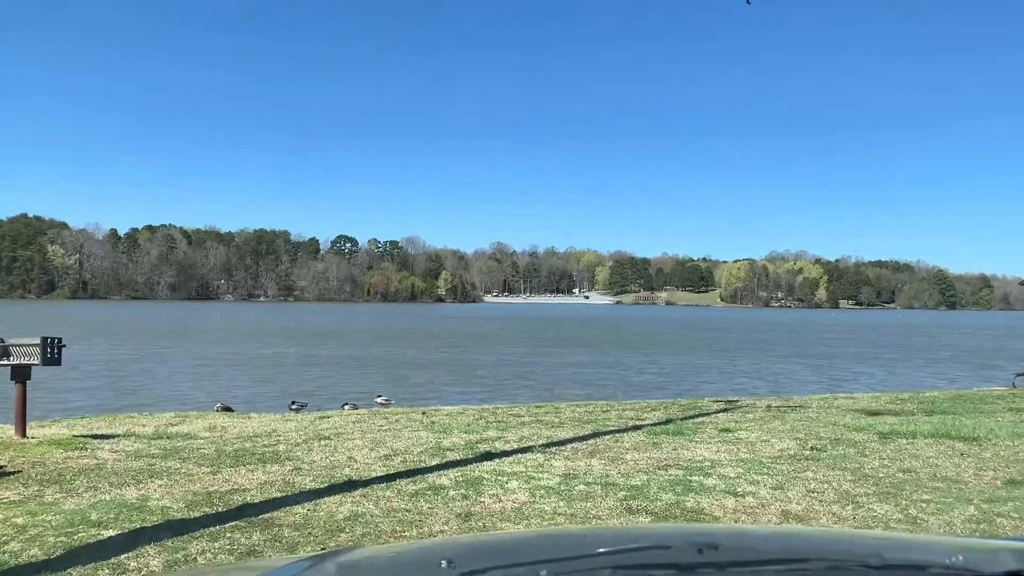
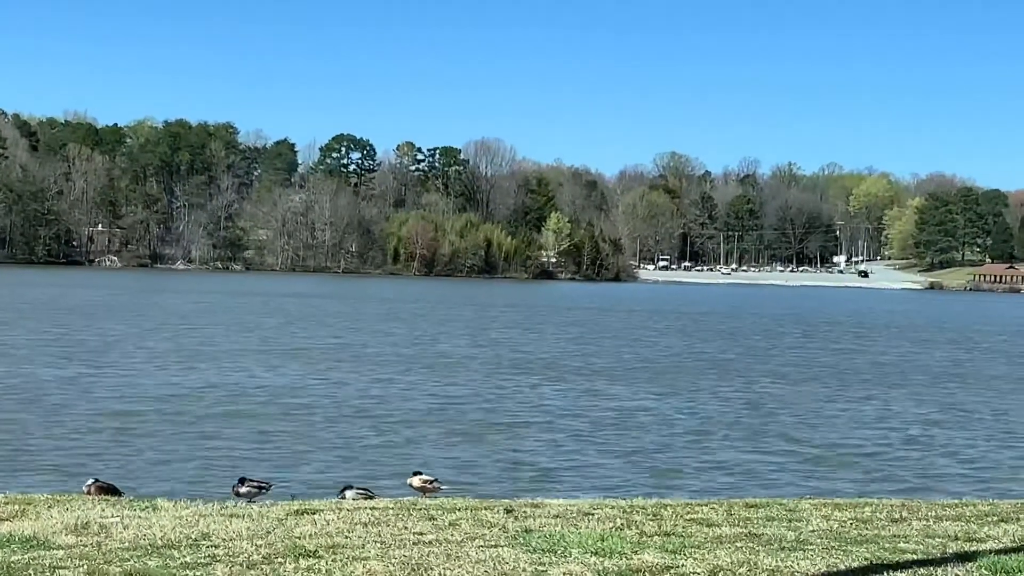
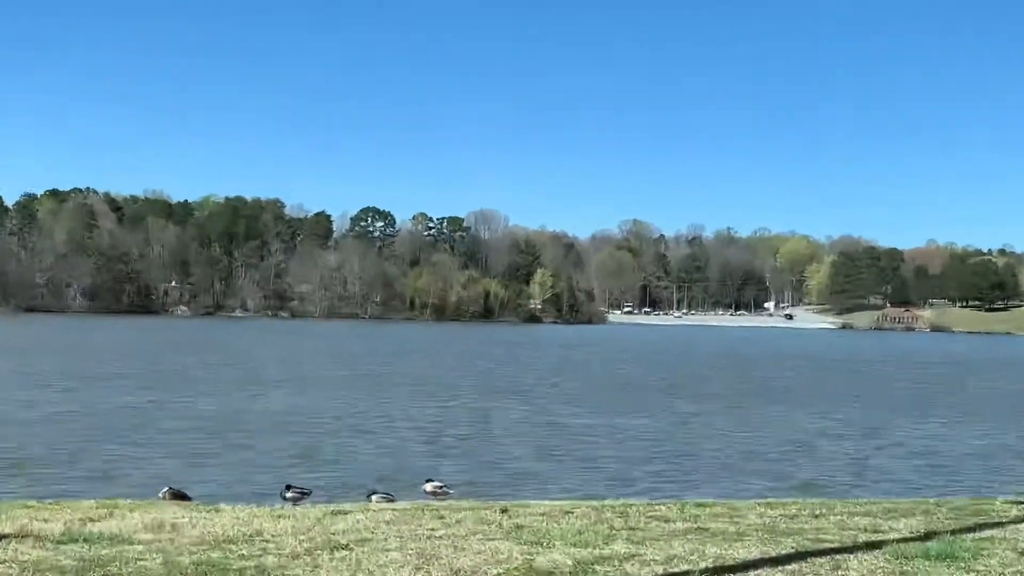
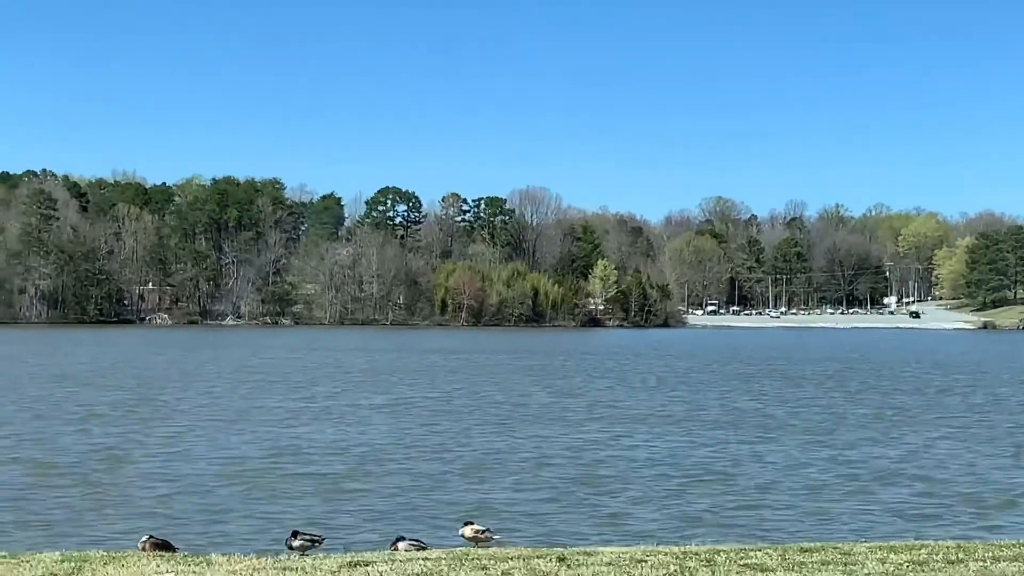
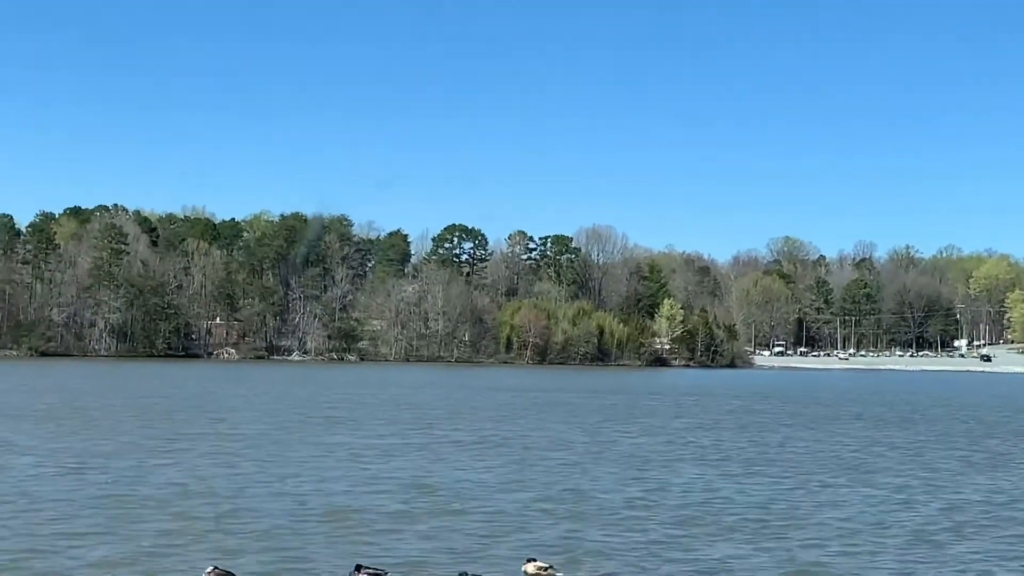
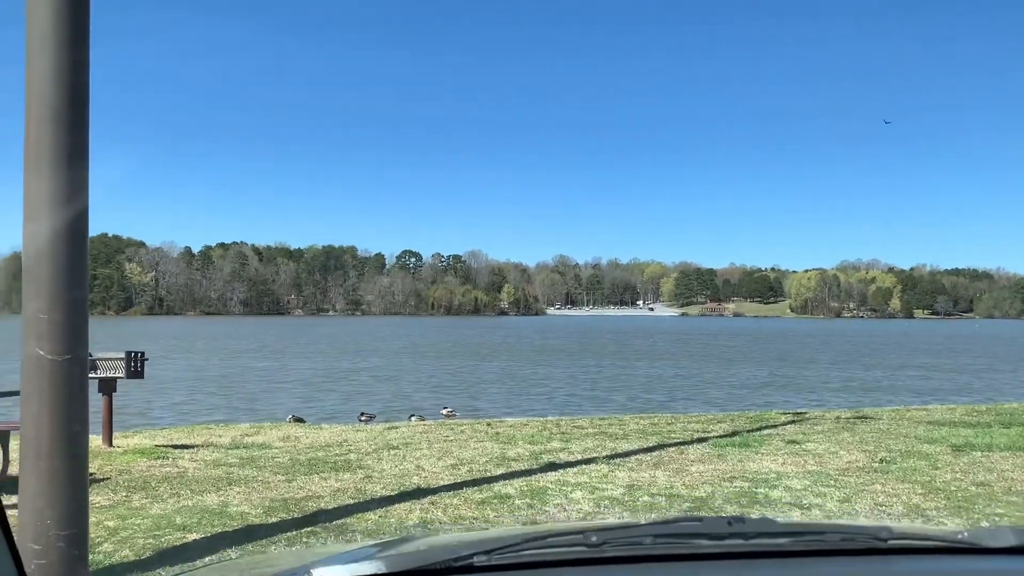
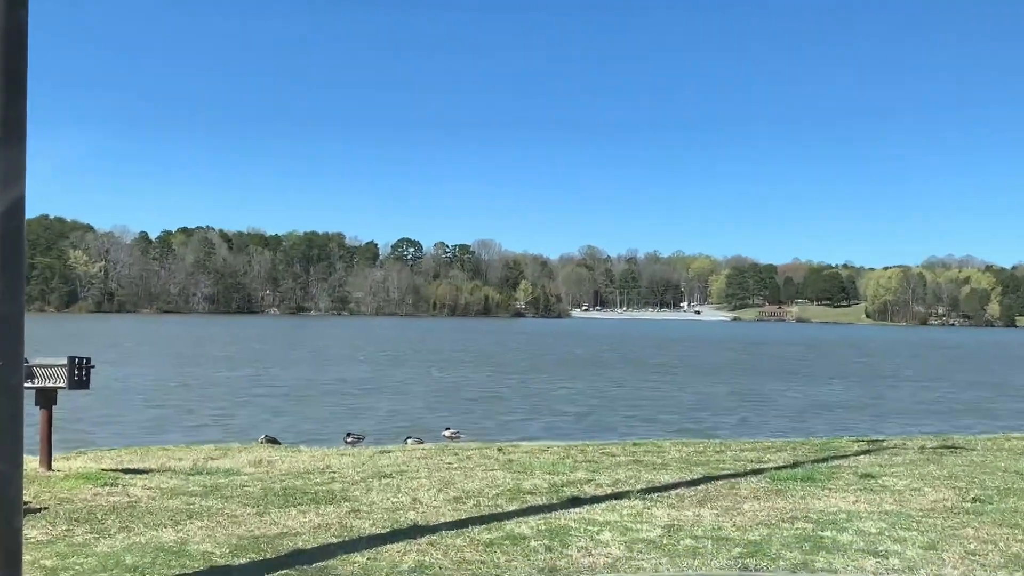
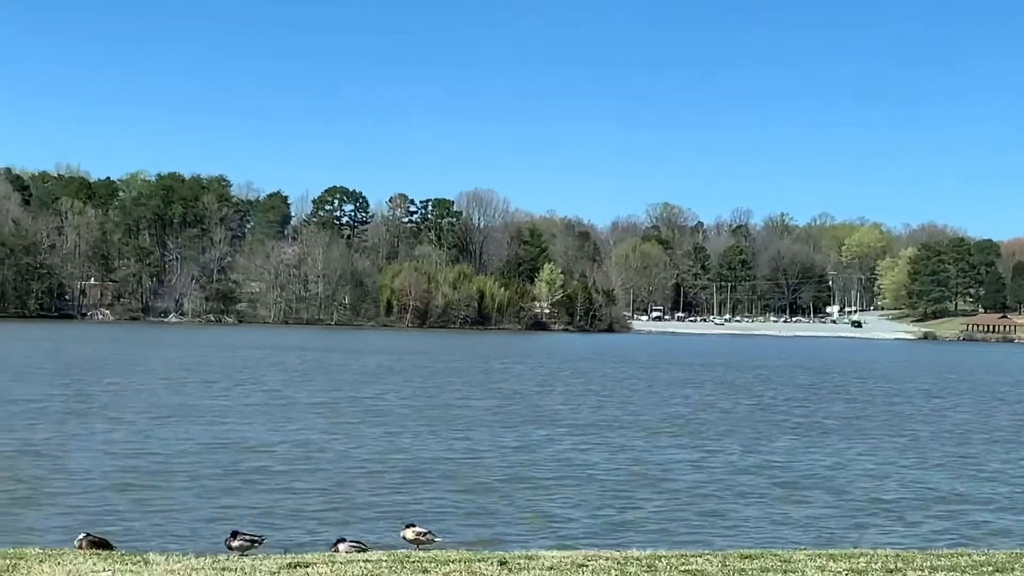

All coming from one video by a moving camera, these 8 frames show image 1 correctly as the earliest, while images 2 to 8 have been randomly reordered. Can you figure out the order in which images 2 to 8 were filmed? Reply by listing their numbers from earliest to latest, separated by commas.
6, 7, 3, 2, 8, 4, 5
